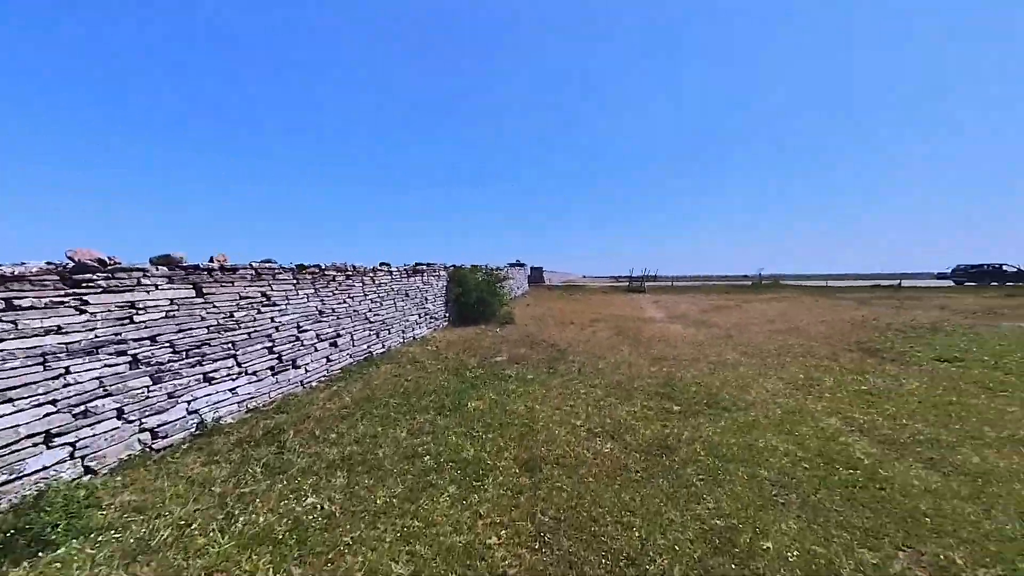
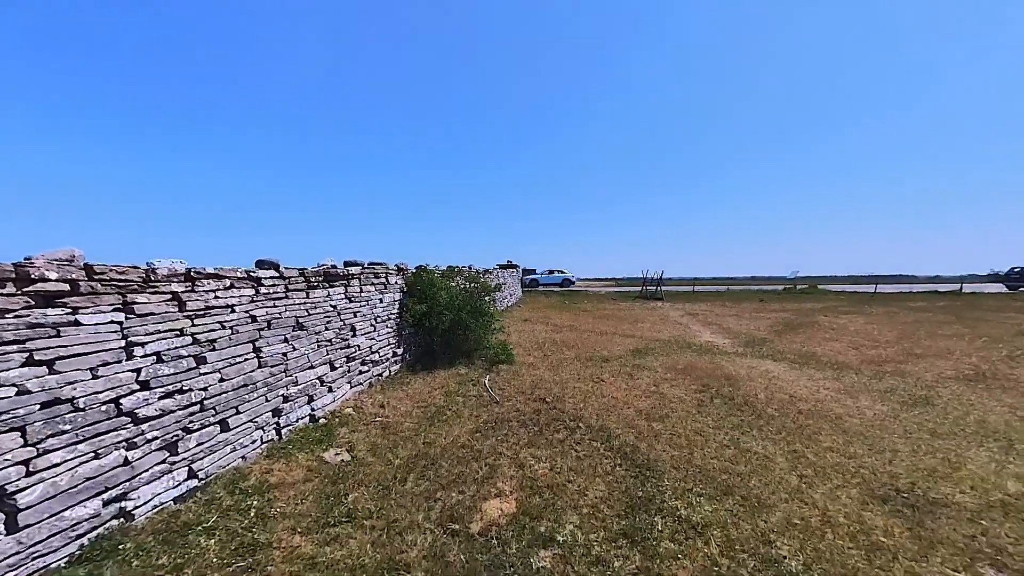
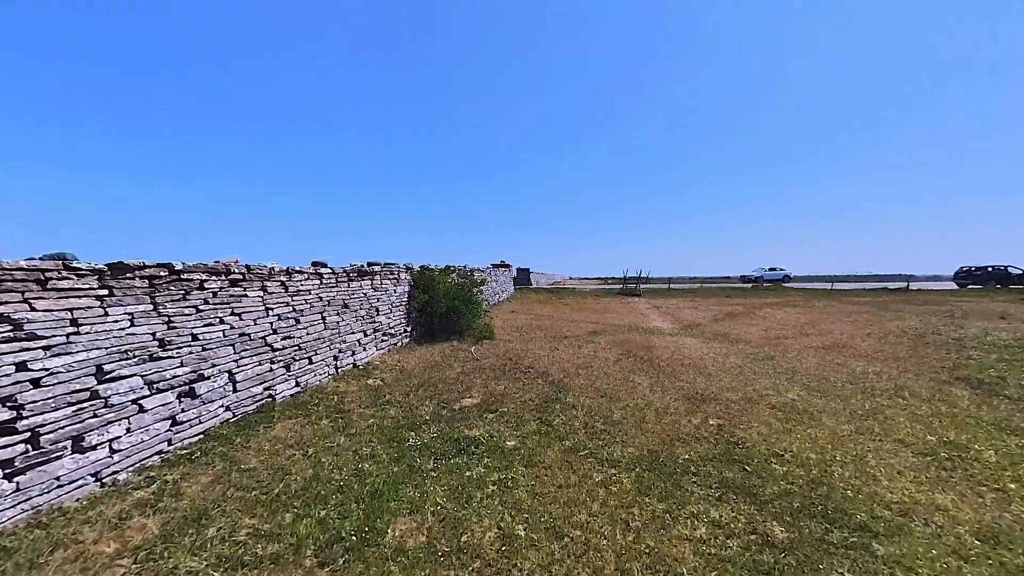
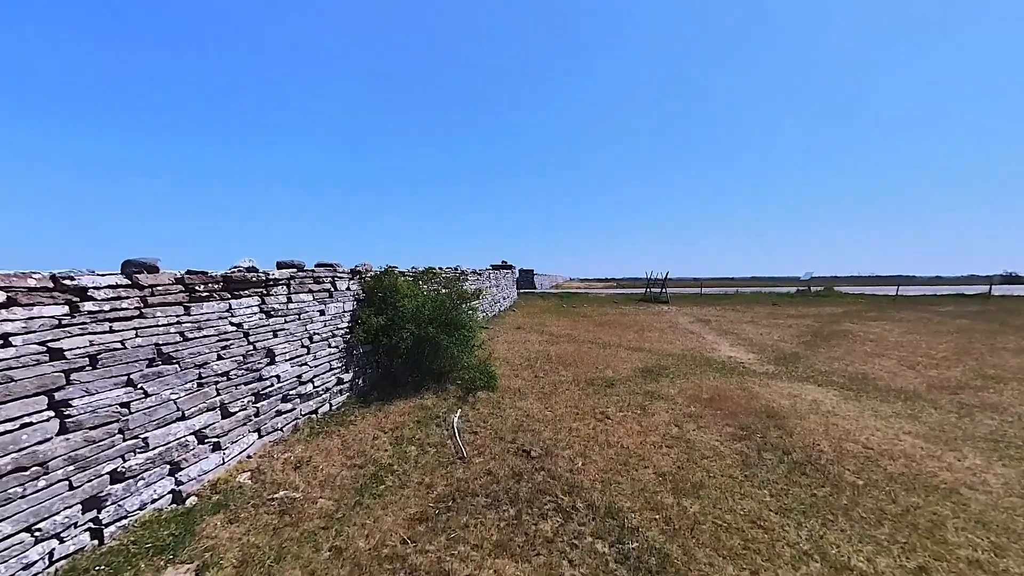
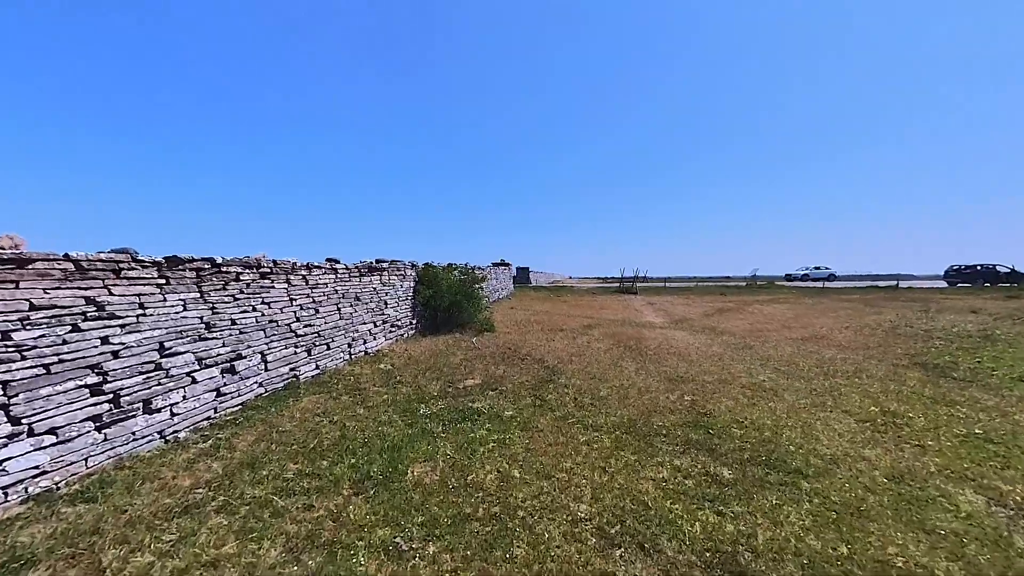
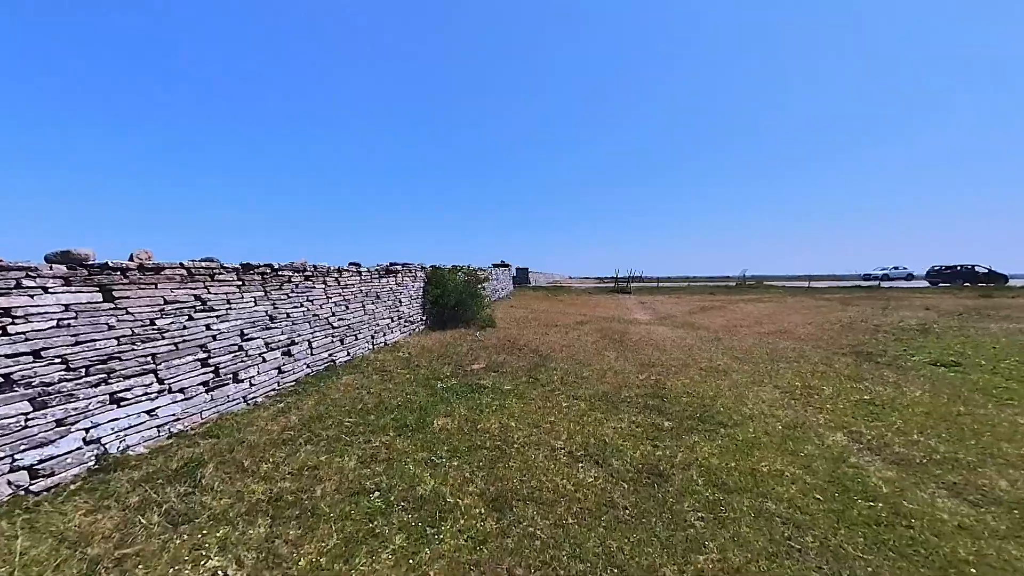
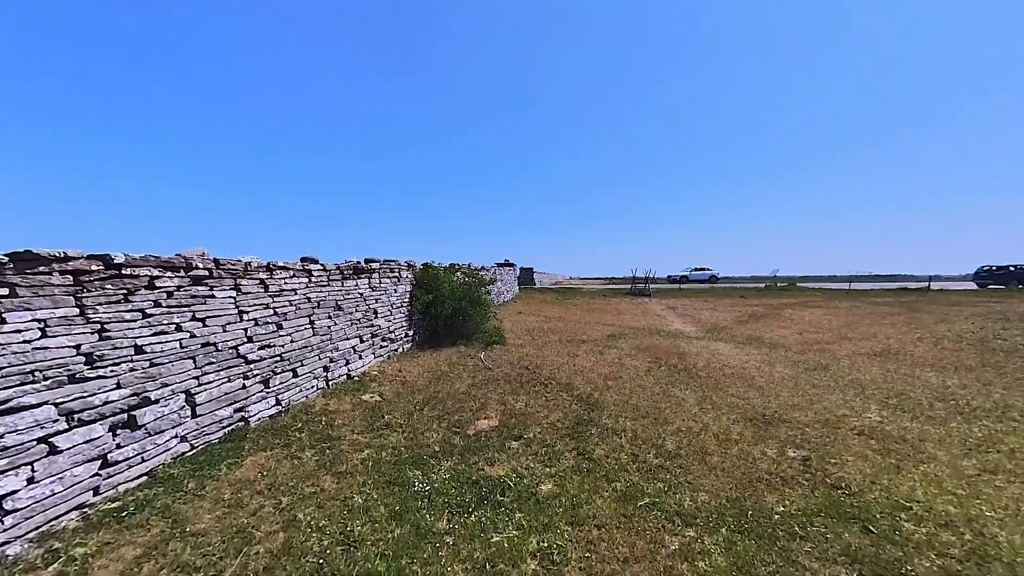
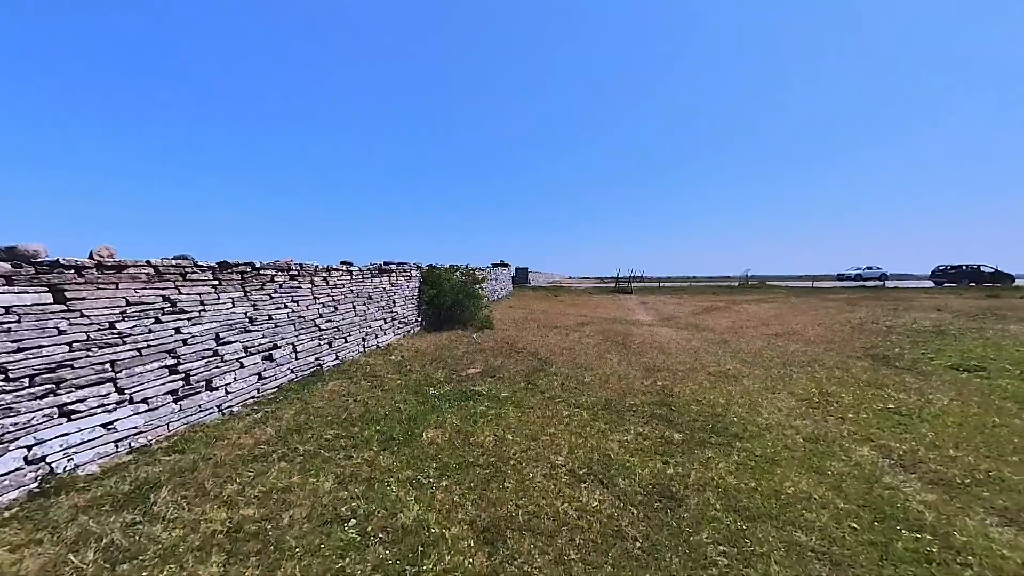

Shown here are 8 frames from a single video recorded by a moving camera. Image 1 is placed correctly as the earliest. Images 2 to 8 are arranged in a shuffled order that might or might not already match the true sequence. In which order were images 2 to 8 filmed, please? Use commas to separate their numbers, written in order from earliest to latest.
6, 8, 5, 3, 7, 2, 4
